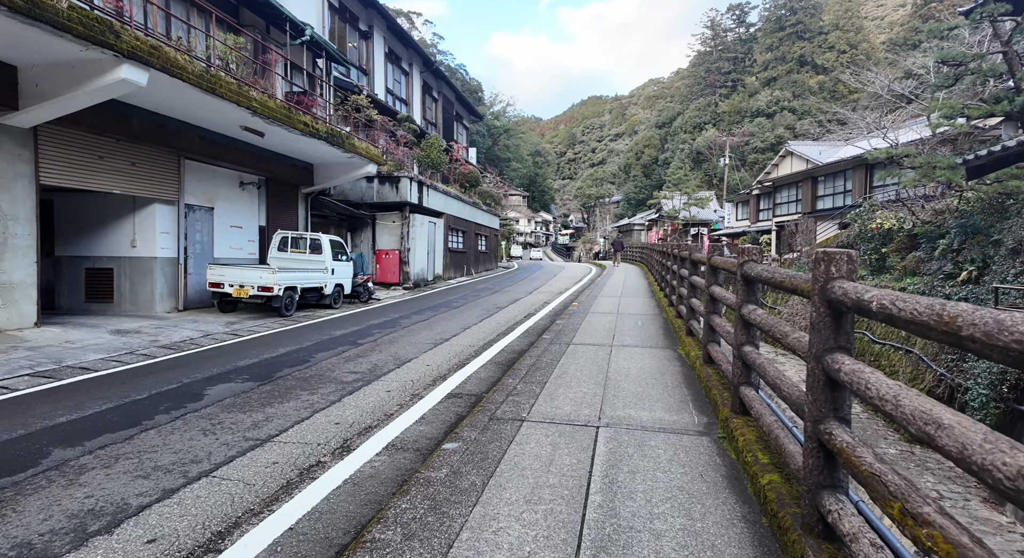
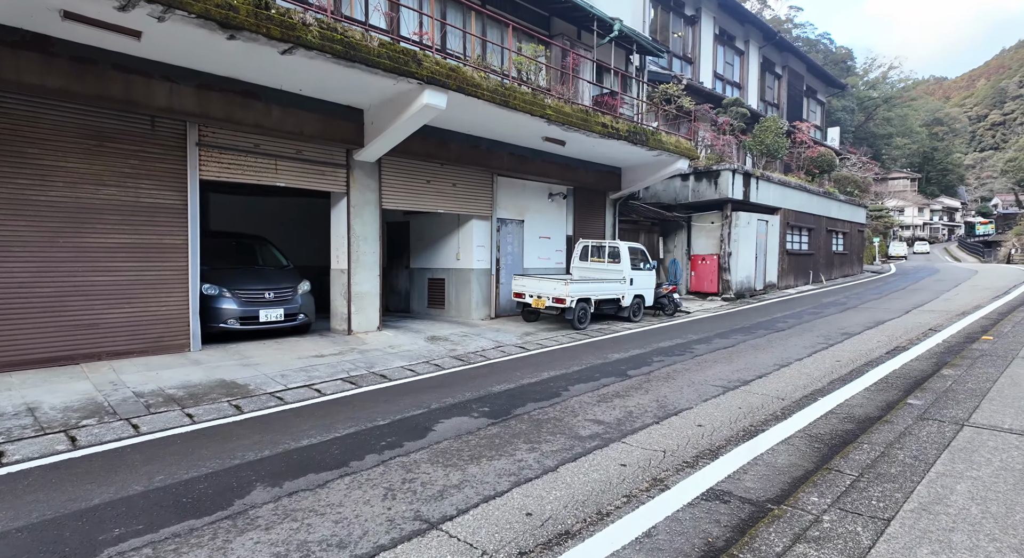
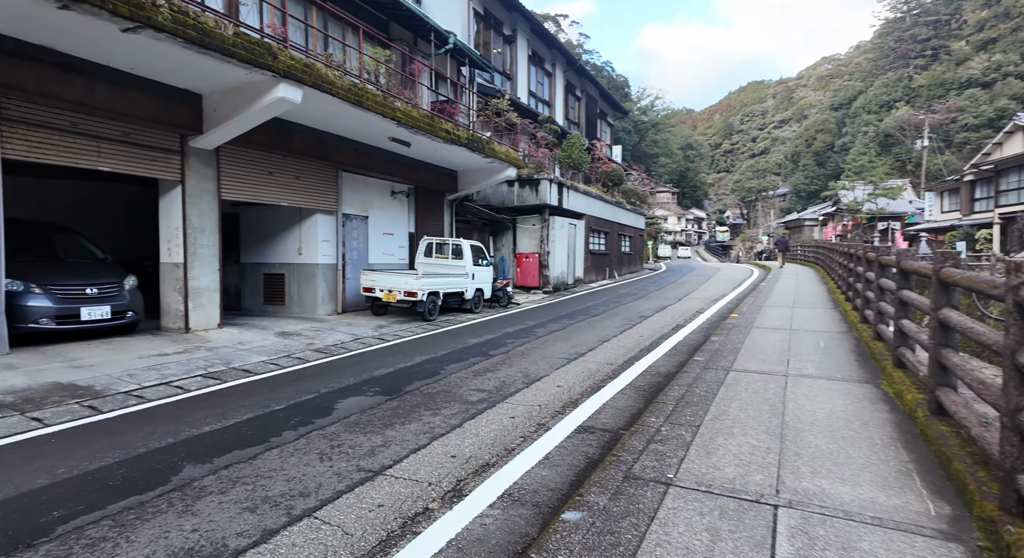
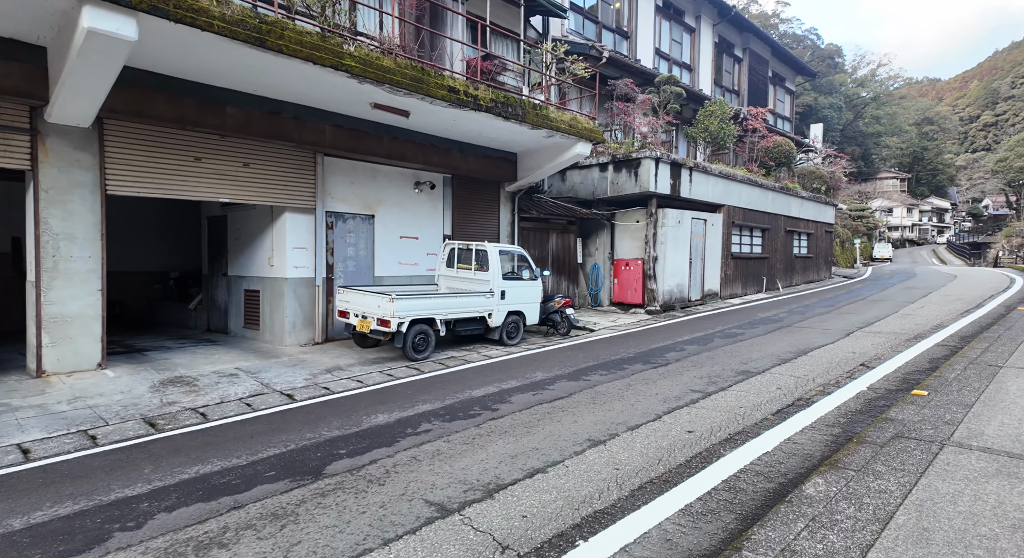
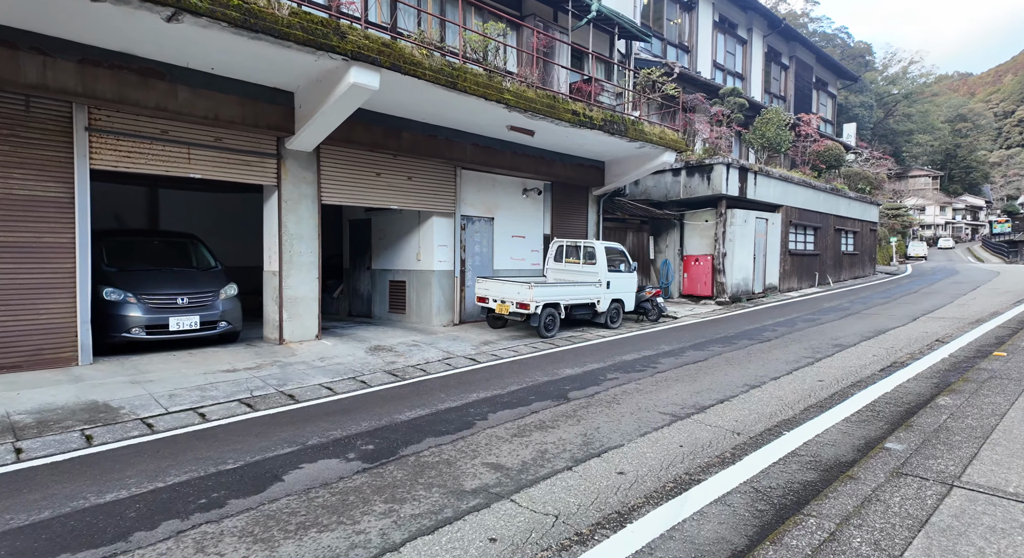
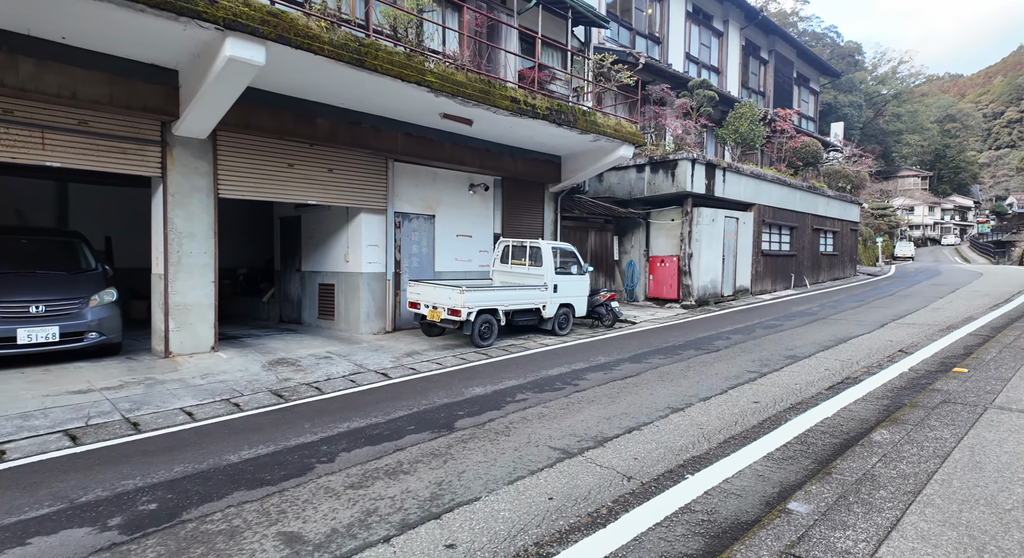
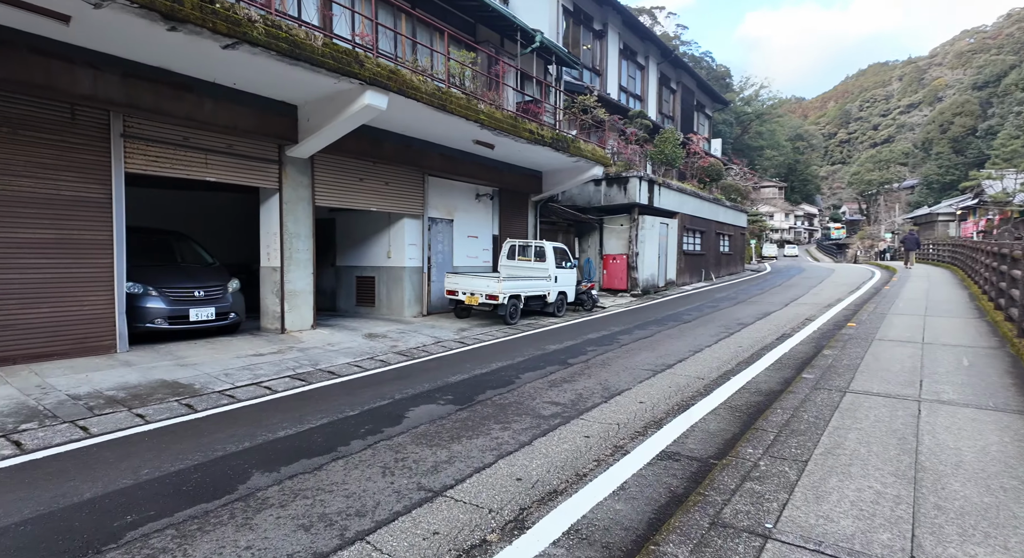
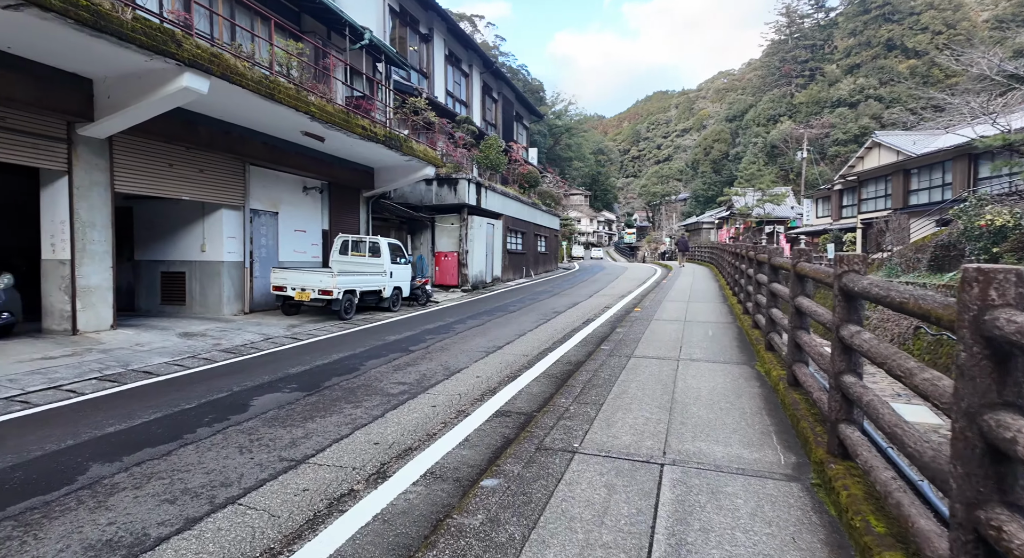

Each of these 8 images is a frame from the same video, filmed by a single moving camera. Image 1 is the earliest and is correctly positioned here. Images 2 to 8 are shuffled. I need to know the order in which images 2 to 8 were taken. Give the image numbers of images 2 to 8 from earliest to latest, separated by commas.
8, 3, 7, 2, 5, 6, 4
